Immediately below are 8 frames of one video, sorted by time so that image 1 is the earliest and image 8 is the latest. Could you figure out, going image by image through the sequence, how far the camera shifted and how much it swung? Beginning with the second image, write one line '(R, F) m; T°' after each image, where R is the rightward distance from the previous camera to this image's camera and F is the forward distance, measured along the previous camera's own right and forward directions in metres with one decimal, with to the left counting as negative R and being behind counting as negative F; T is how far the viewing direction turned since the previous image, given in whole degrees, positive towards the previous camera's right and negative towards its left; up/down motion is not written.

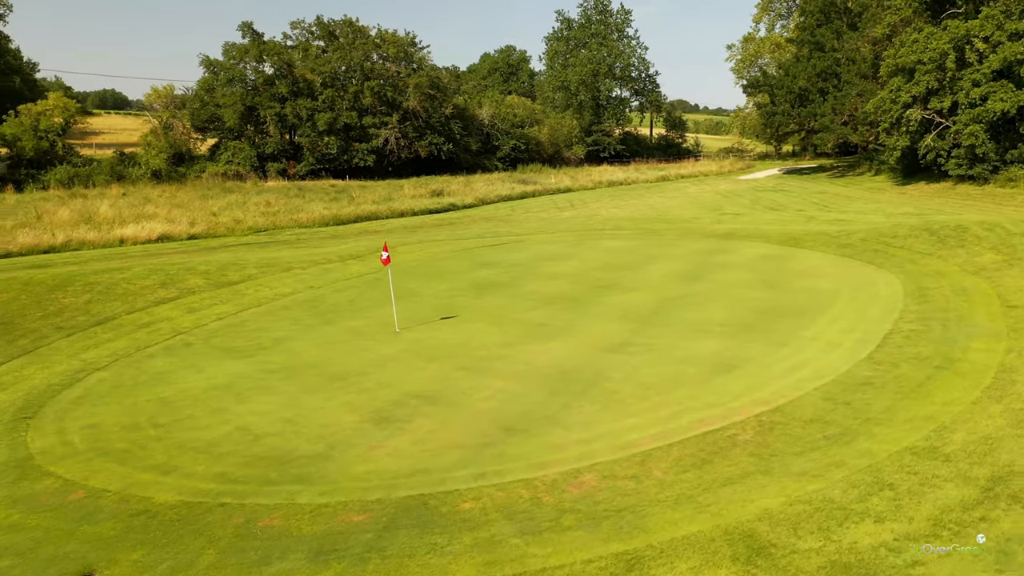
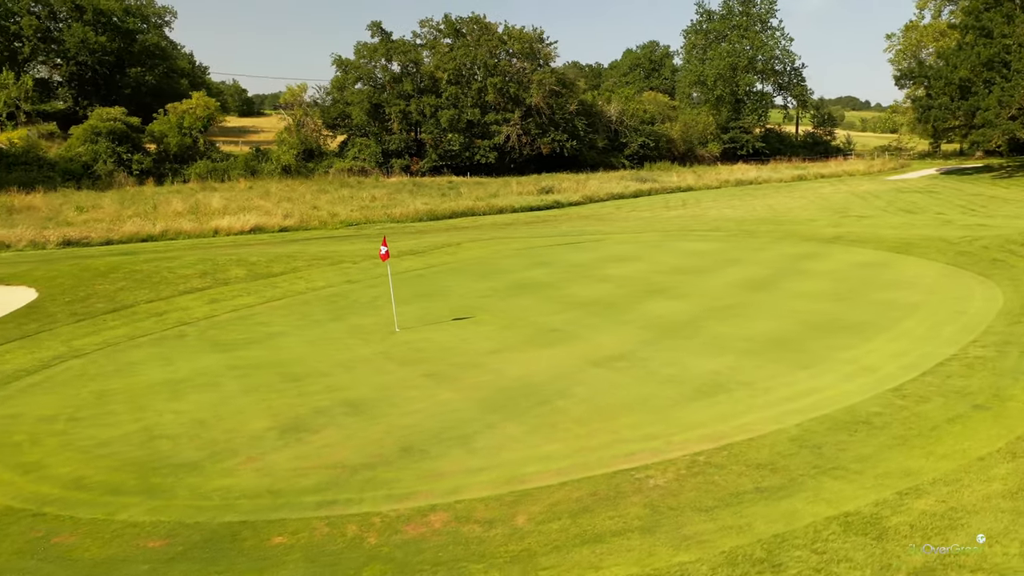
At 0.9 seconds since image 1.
(+1.7, +1.0) m; -11°
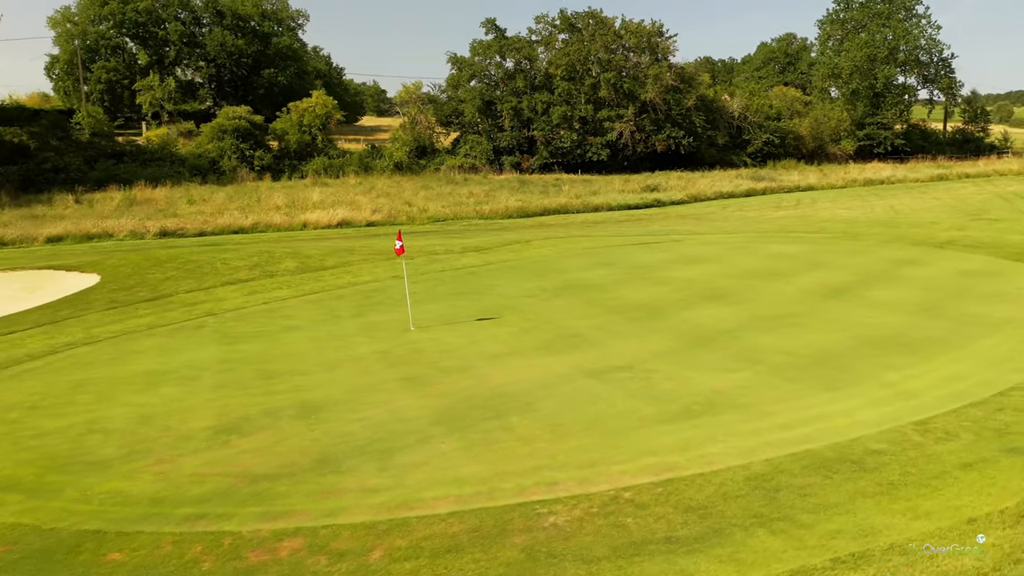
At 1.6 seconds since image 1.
(+1.3, +0.8) m; -9°
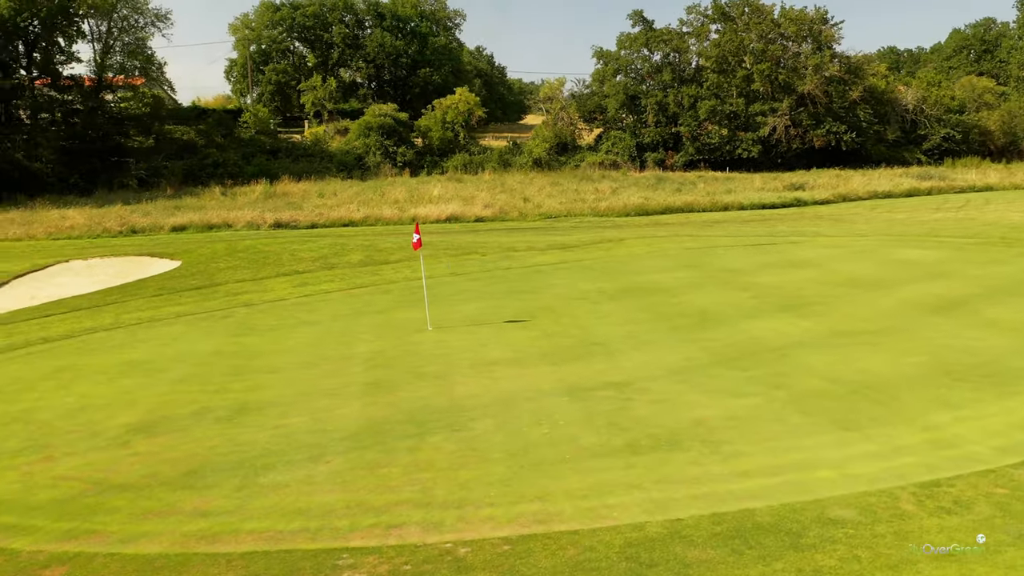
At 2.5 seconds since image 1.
(+1.5, +1.0) m; -12°
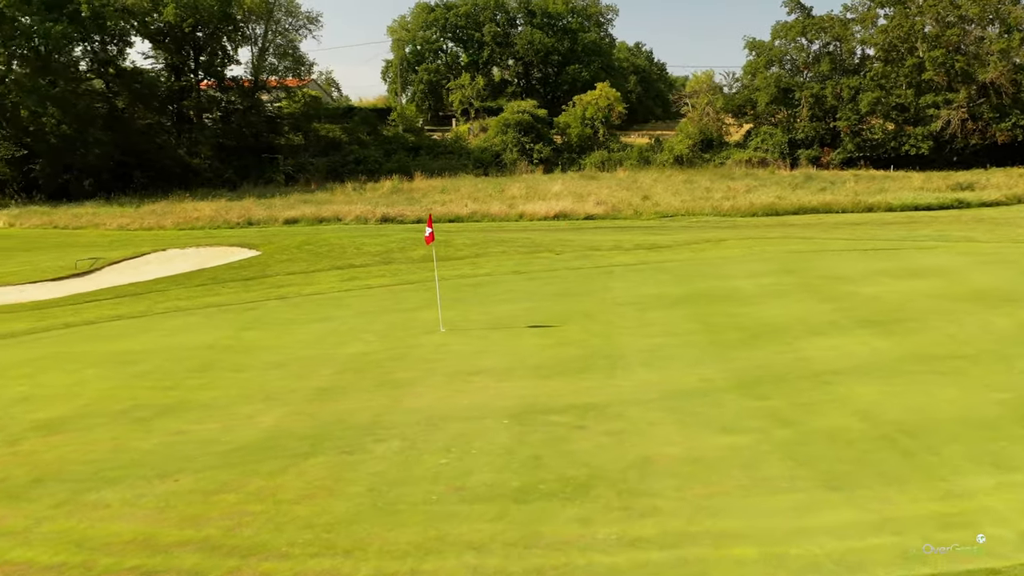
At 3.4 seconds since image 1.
(+1.4, +1.0) m; -11°
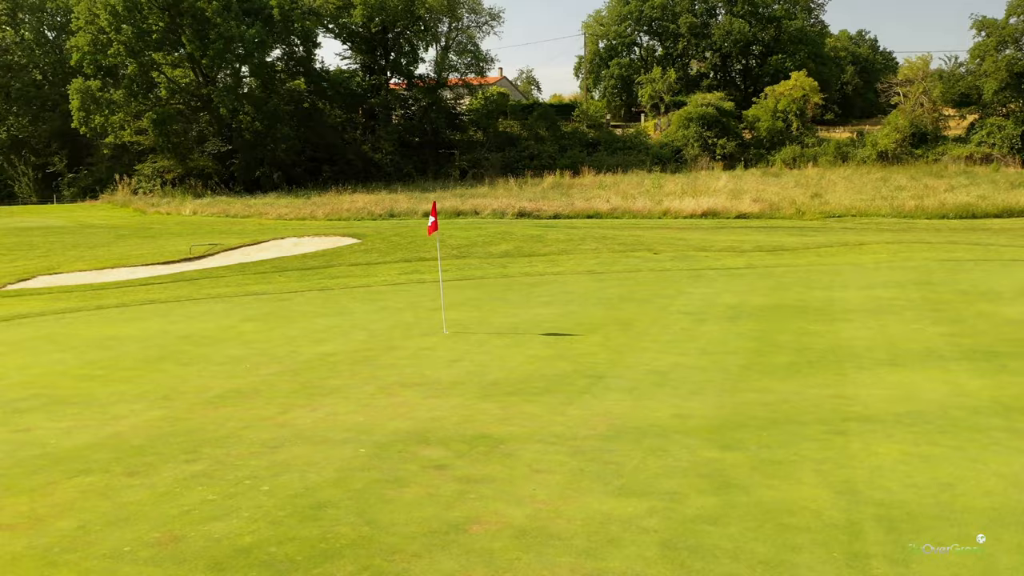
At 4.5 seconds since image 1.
(+1.7, +1.3) m; -15°
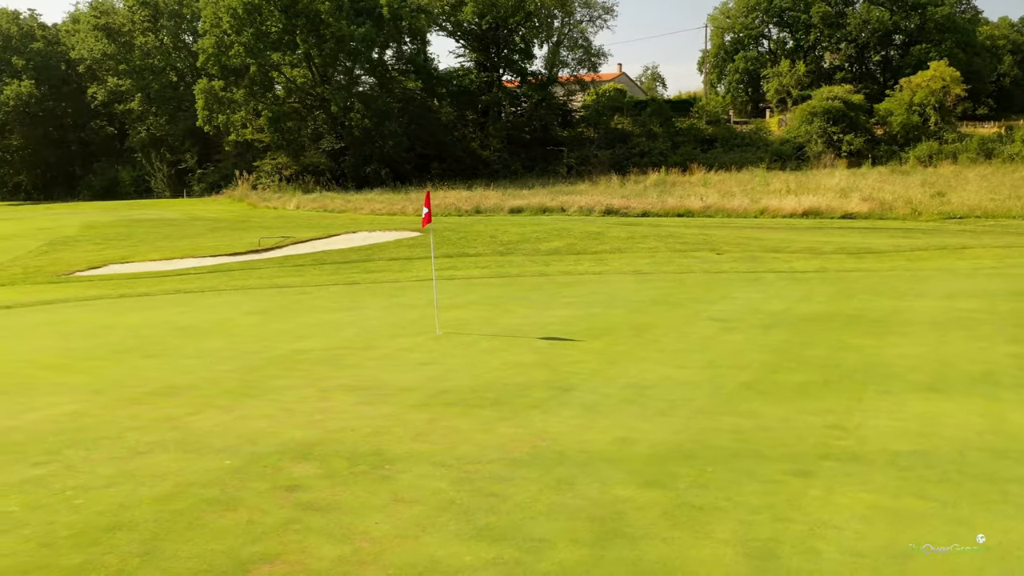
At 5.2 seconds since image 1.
(+1.1, +0.7) m; -9°
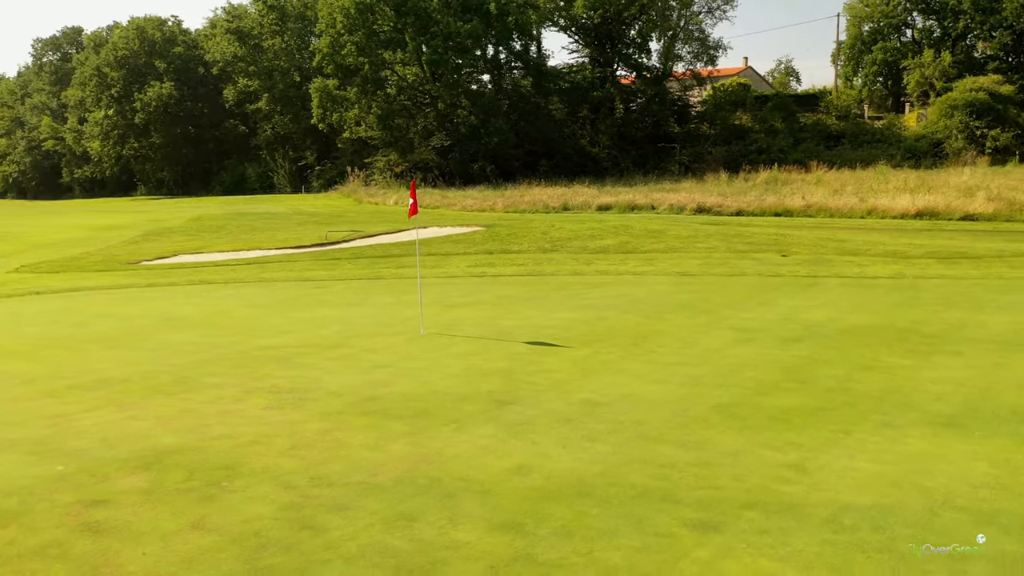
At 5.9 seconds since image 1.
(+1.0, +0.7) m; -9°
